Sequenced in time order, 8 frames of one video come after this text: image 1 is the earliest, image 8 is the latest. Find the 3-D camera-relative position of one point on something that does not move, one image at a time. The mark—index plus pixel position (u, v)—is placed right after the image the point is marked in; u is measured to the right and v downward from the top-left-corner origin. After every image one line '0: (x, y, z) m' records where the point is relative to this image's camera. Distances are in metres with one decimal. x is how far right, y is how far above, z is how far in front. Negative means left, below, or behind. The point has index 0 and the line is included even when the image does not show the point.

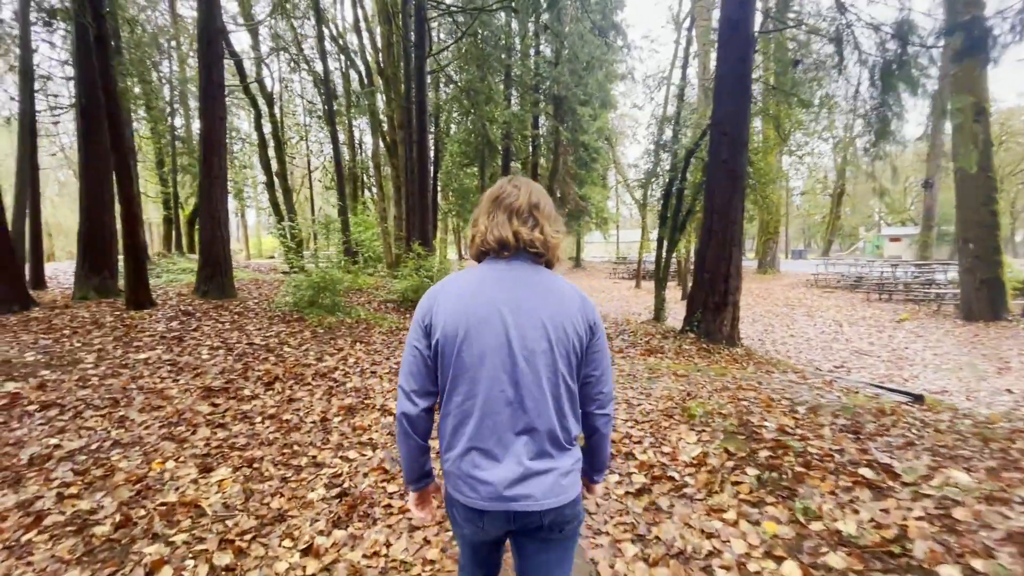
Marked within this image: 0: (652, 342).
0: (+2.5, -0.9, +8.4) m
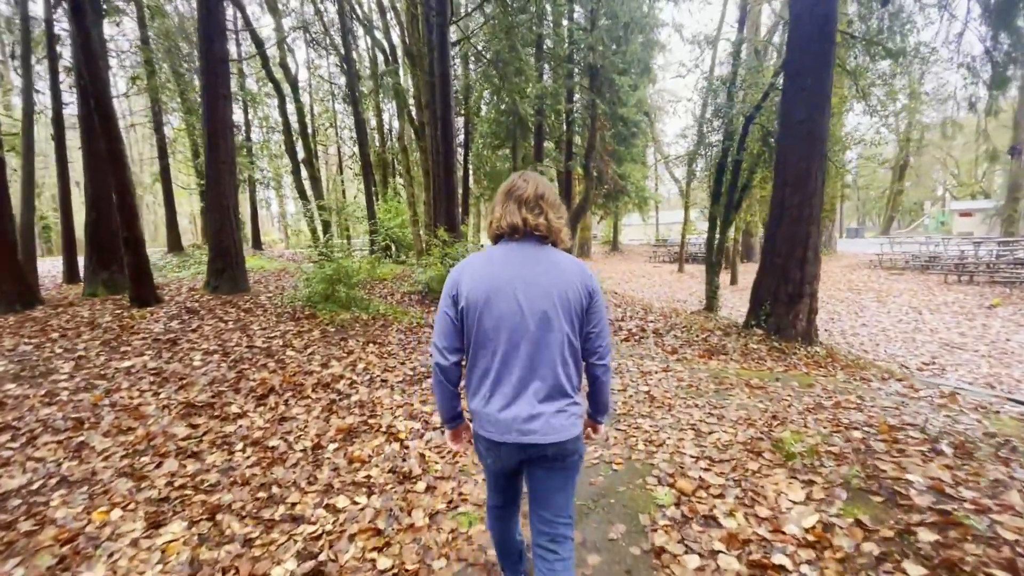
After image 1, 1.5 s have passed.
0: (+3.0, -0.8, +7.2) m
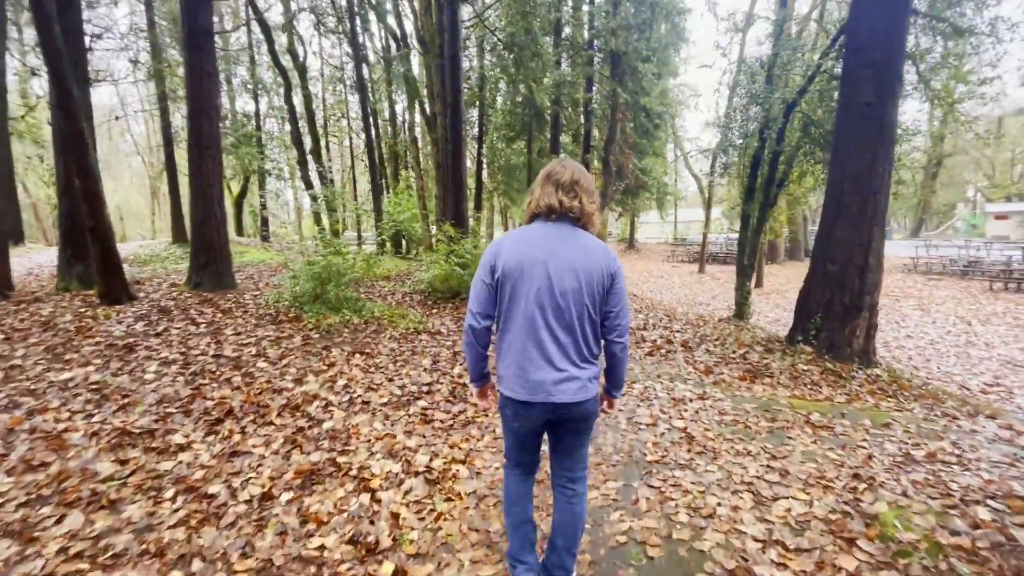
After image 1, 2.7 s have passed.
0: (+3.1, -0.9, +6.2) m
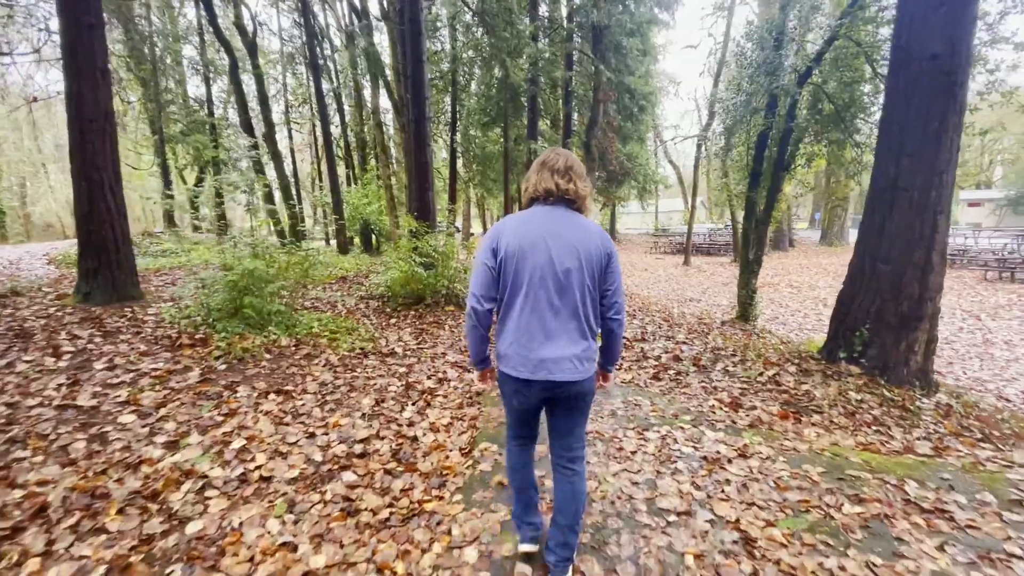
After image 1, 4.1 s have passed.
0: (+2.8, -0.9, +5.0) m
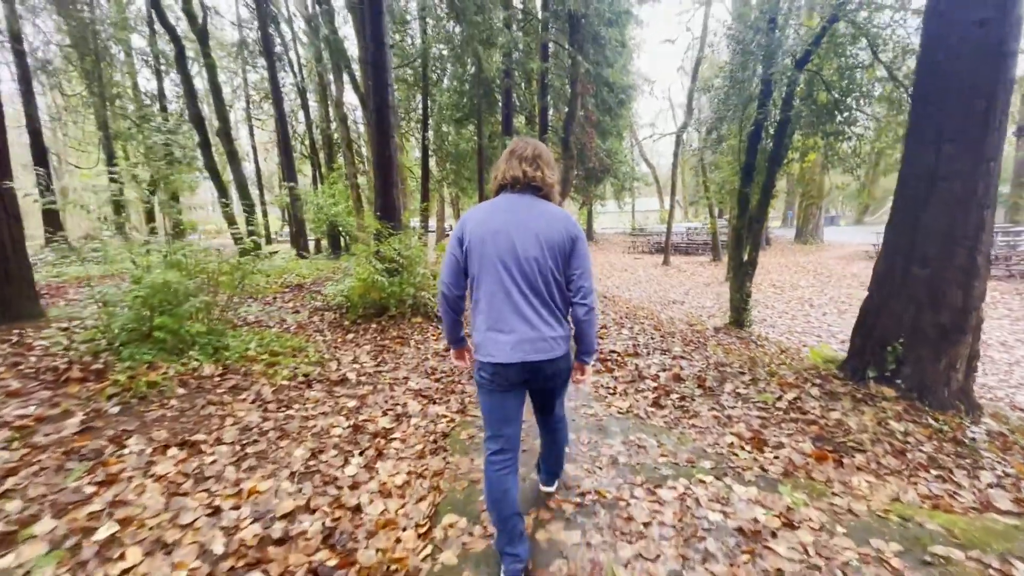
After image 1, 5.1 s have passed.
0: (+2.6, -1.0, +4.2) m
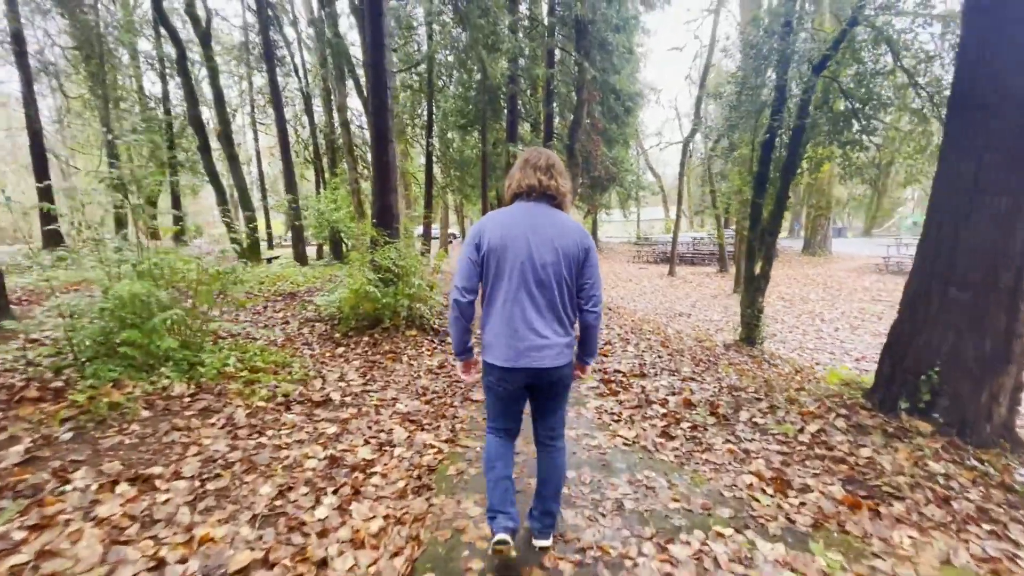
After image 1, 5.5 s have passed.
0: (+2.5, -1.2, +3.8) m
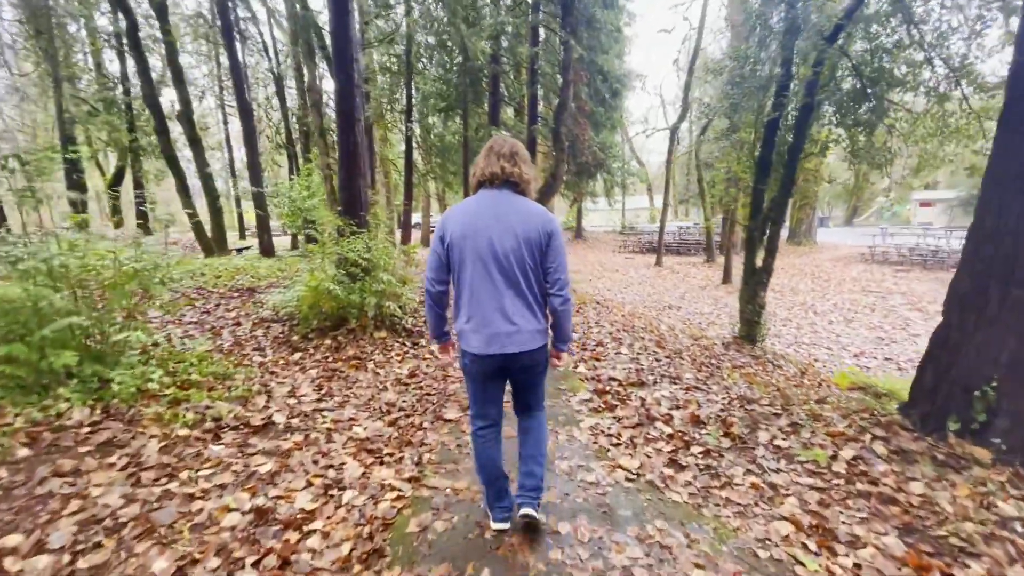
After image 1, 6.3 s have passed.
0: (+2.4, -1.2, +3.2) m
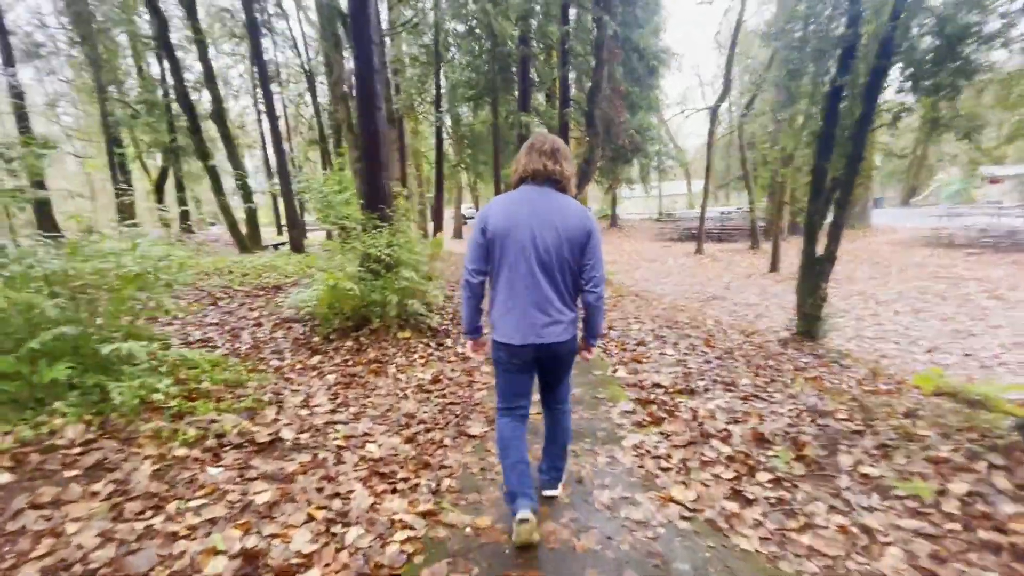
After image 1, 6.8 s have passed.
0: (+2.6, -1.2, +2.6) m
